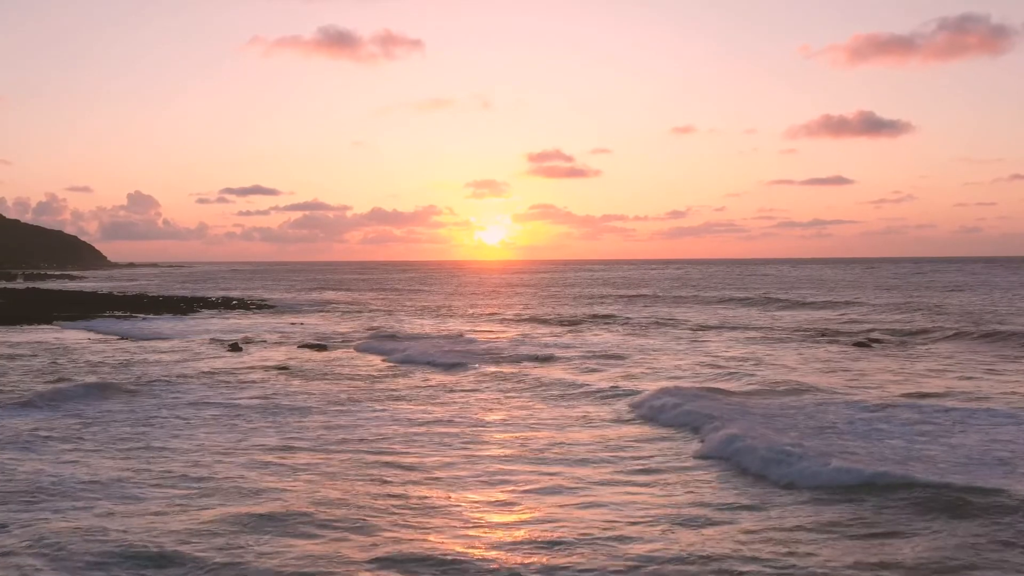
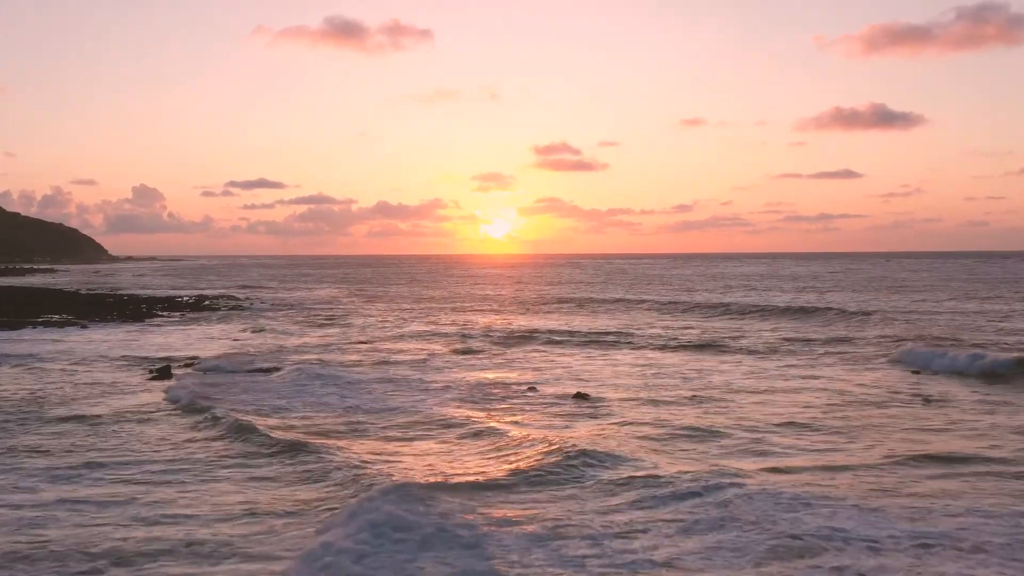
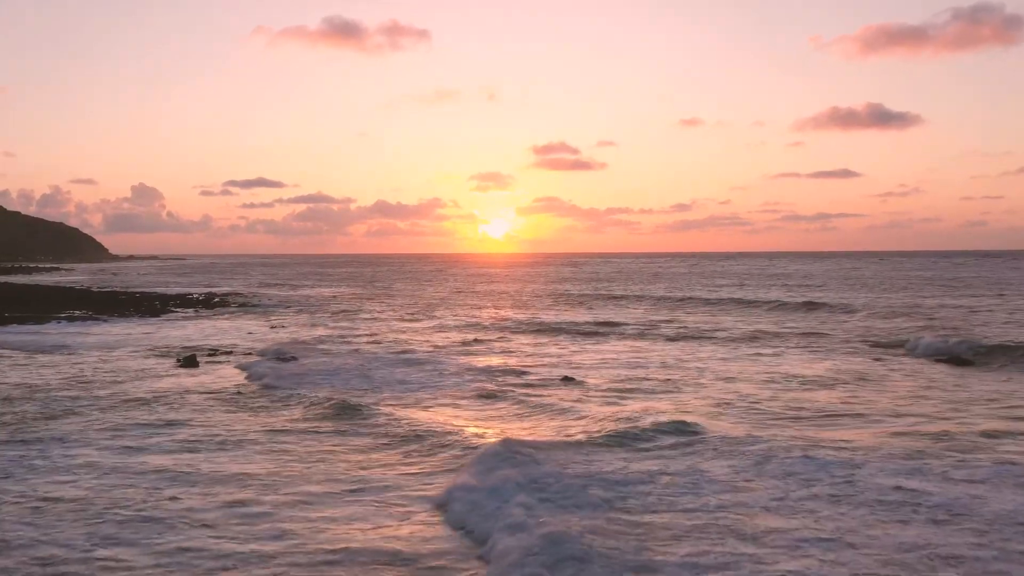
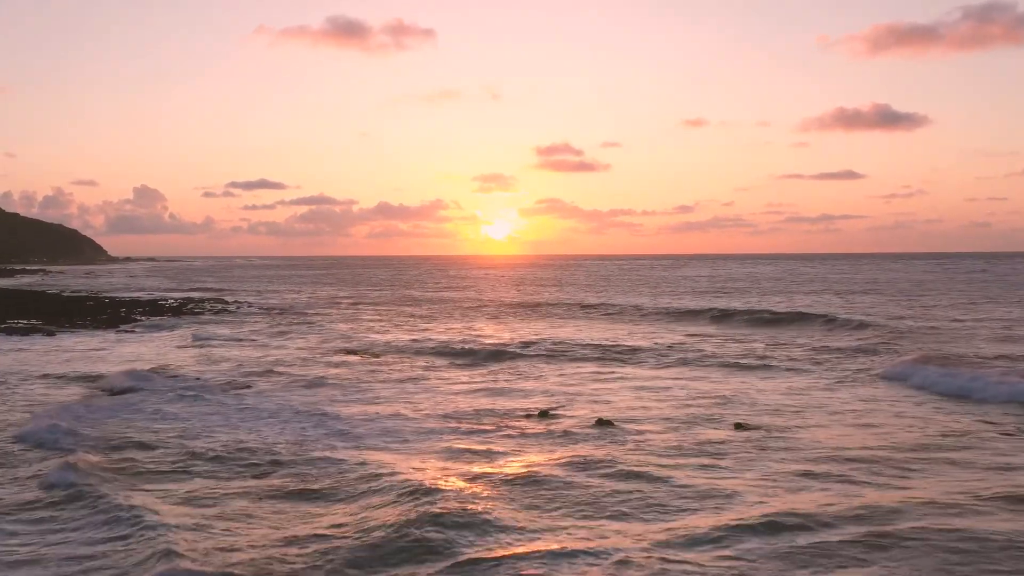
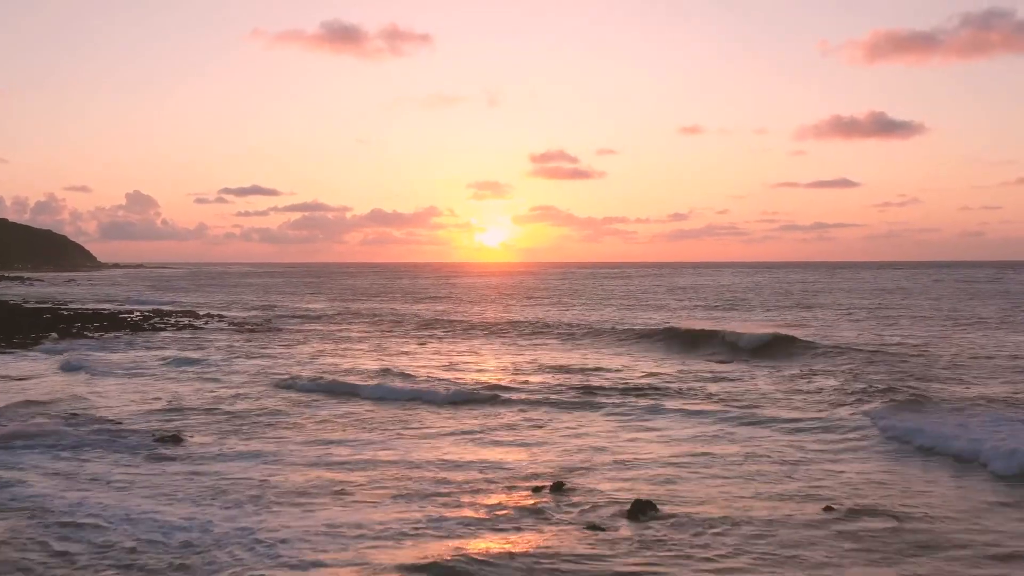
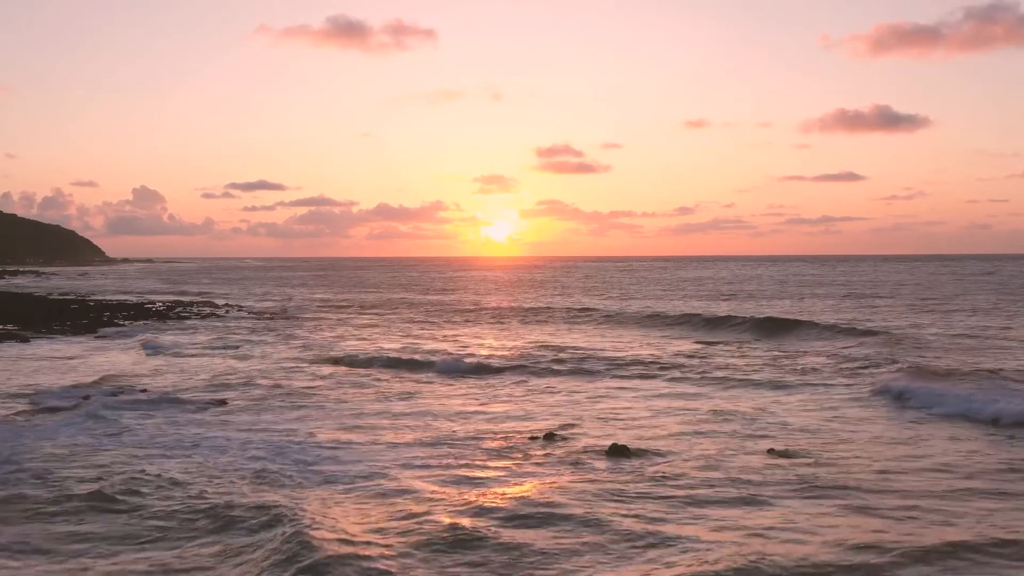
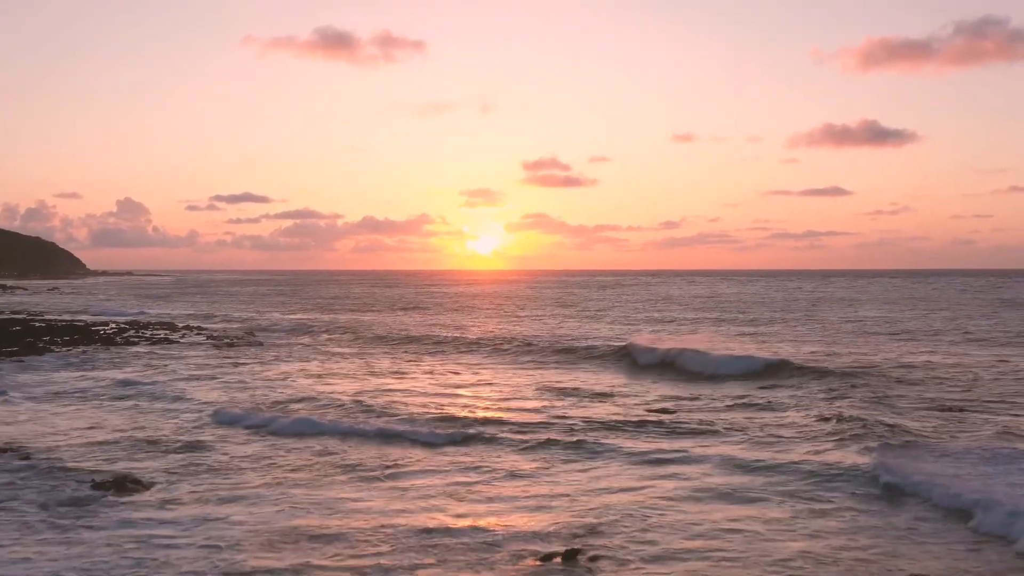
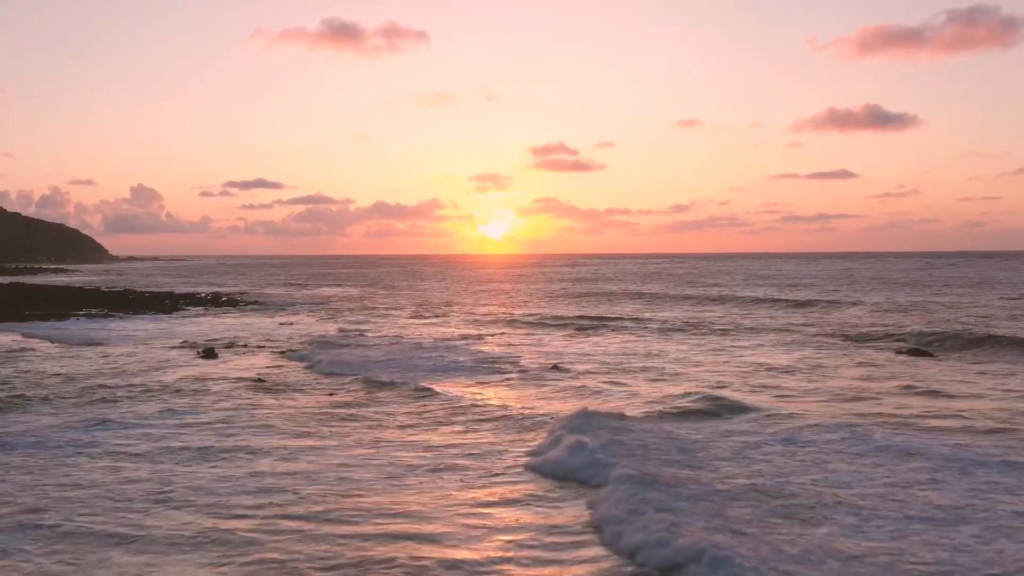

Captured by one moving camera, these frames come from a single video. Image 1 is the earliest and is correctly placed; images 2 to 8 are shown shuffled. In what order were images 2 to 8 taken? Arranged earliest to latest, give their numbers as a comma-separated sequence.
8, 3, 2, 4, 6, 5, 7
